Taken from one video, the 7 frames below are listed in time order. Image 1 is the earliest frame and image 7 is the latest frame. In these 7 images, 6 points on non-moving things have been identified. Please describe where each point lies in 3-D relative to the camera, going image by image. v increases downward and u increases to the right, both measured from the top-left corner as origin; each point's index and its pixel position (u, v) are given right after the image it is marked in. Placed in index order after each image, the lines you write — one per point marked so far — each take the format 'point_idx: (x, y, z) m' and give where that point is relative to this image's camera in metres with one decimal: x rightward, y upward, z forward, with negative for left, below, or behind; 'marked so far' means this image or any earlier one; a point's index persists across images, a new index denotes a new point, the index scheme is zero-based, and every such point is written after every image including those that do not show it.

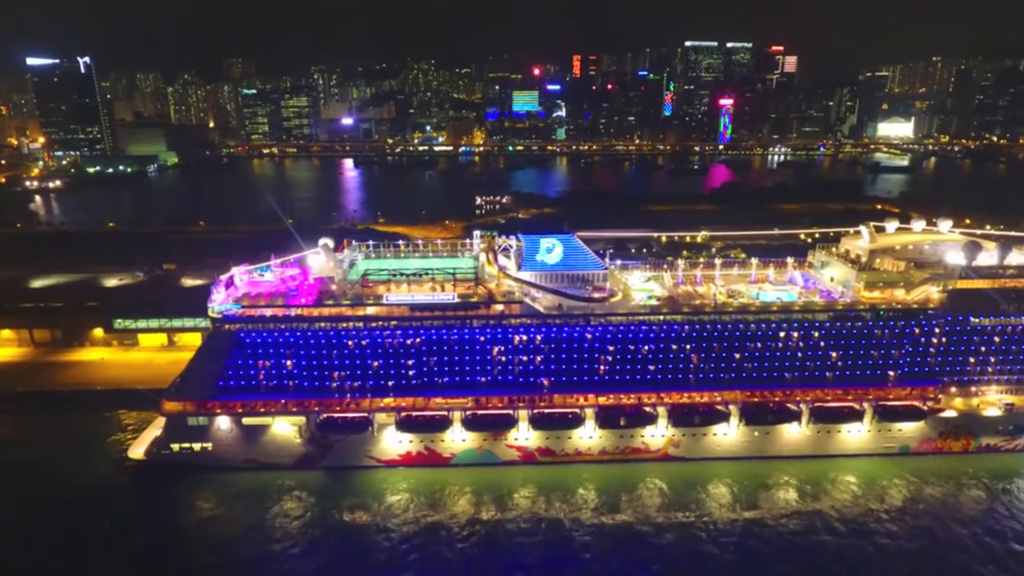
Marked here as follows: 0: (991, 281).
0: (+11.8, +0.2, +15.7) m
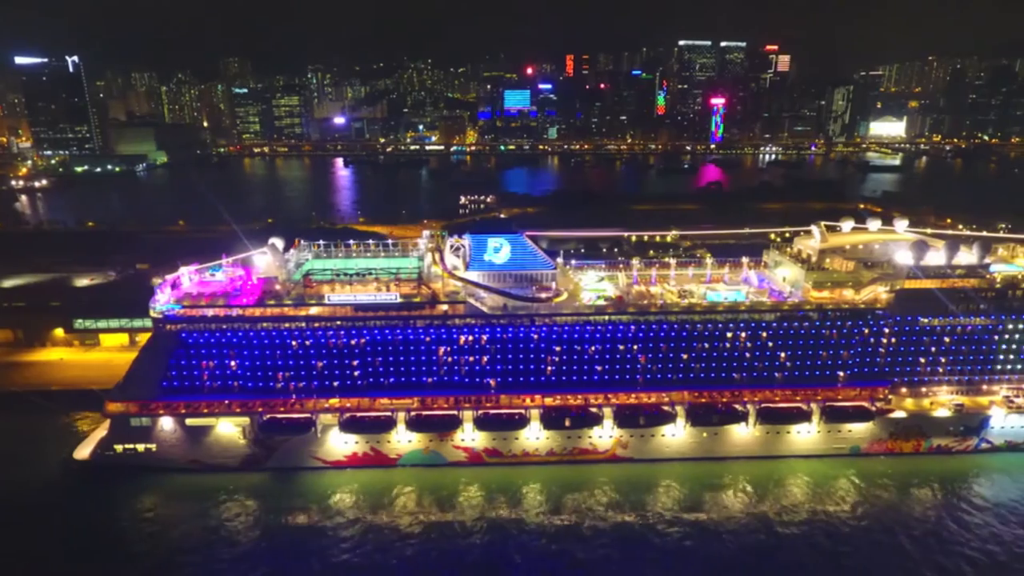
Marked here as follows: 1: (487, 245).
0: (+10.5, +0.2, +15.6) m
1: (-0.7, +1.1, +16.0) m
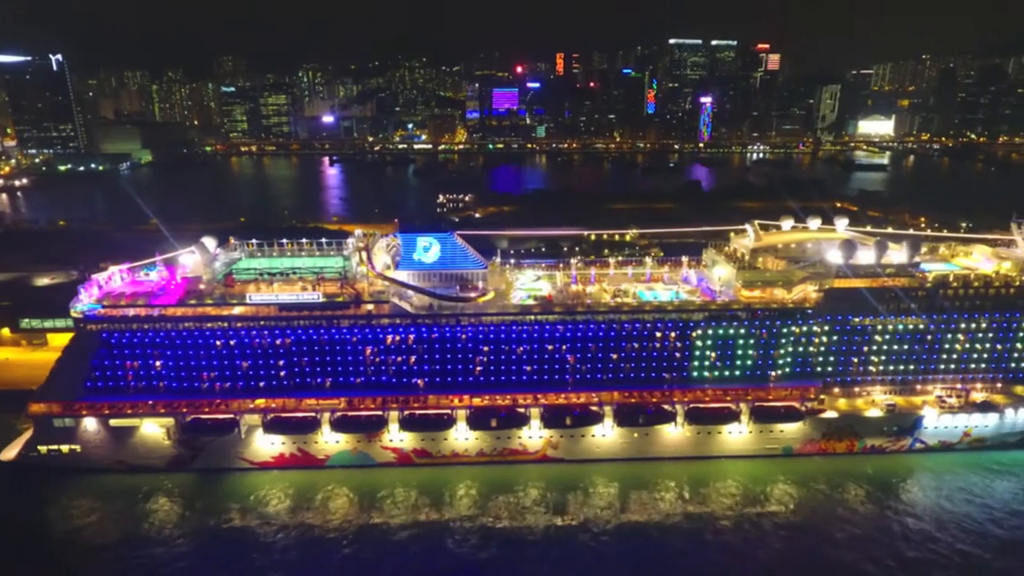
0: (+8.7, +0.2, +15.5) m
1: (-2.4, +1.1, +15.9) m
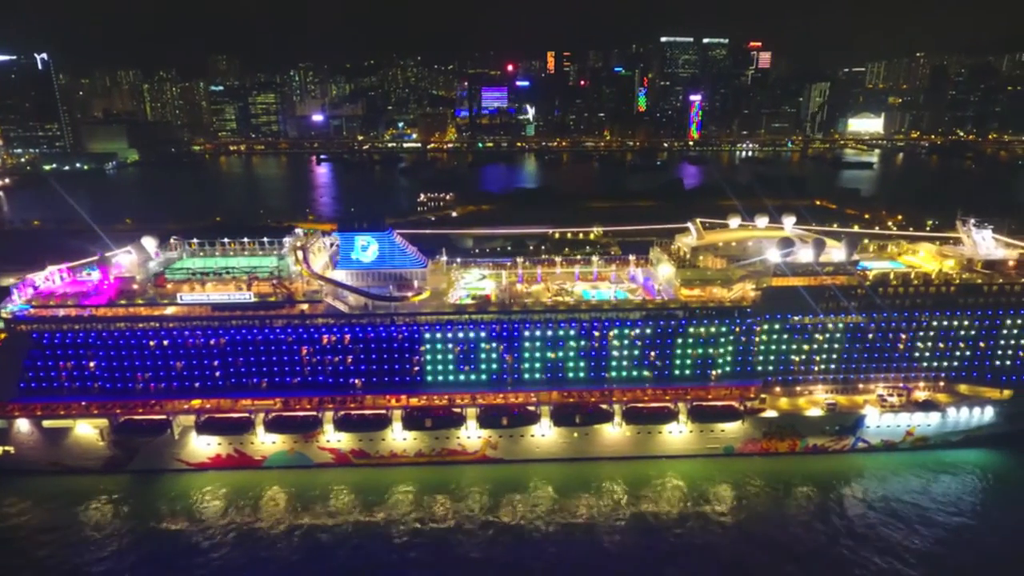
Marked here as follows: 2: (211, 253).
0: (+7.2, +0.2, +15.4) m
1: (-3.9, +1.1, +15.8) m
2: (-8.1, +0.9, +16.9) m
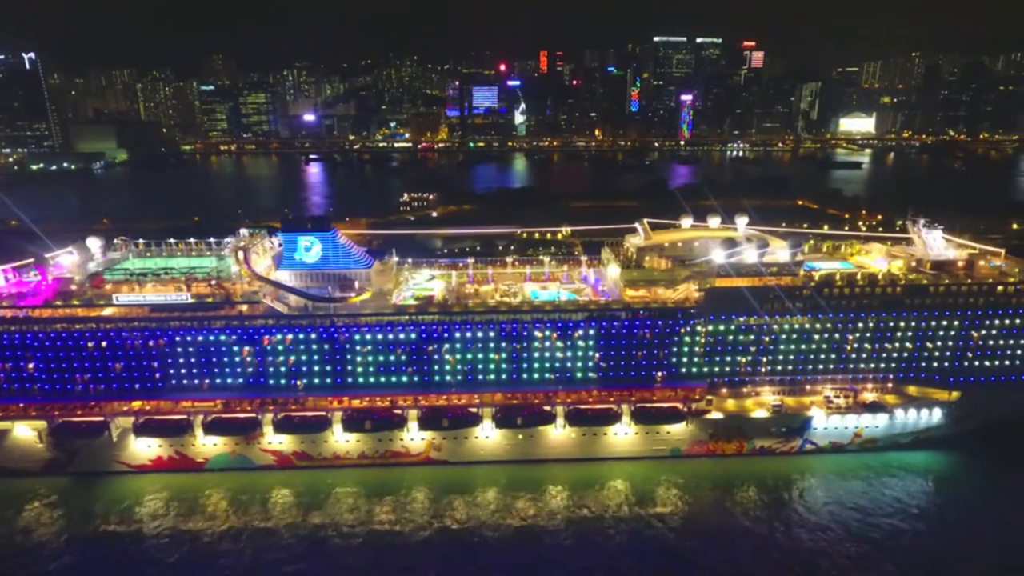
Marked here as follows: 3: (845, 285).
0: (+5.8, +0.2, +15.3) m
1: (-5.3, +1.1, +15.6) m
2: (-9.5, +0.9, +16.8) m
3: (+8.1, +0.1, +15.3) m
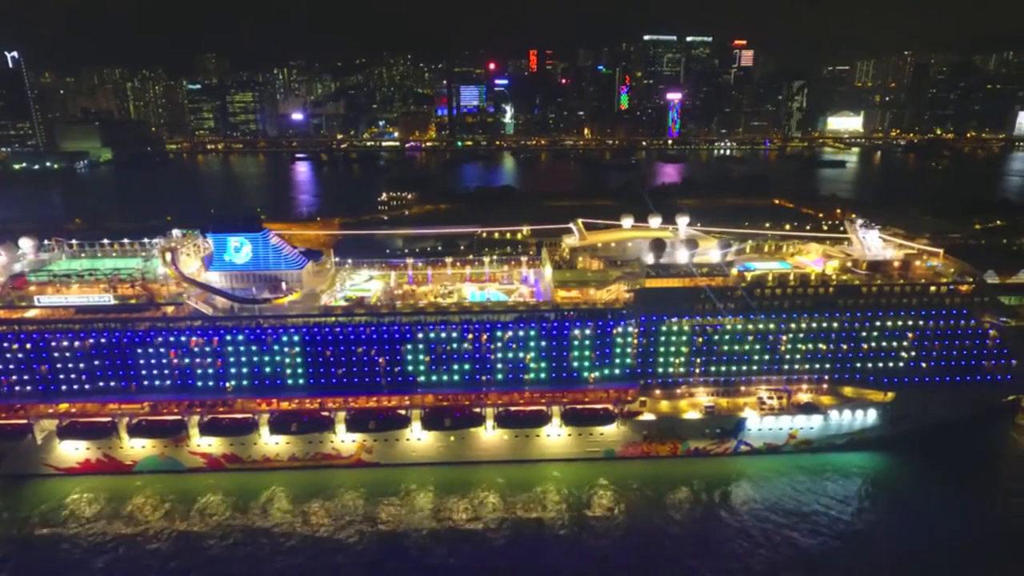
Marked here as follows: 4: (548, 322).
0: (+4.2, +0.2, +15.2) m
1: (-7.0, +1.1, +15.5) m
2: (-11.1, +0.9, +16.7) m
3: (+6.4, +0.1, +15.2) m
4: (+0.9, -0.8, +15.0) m
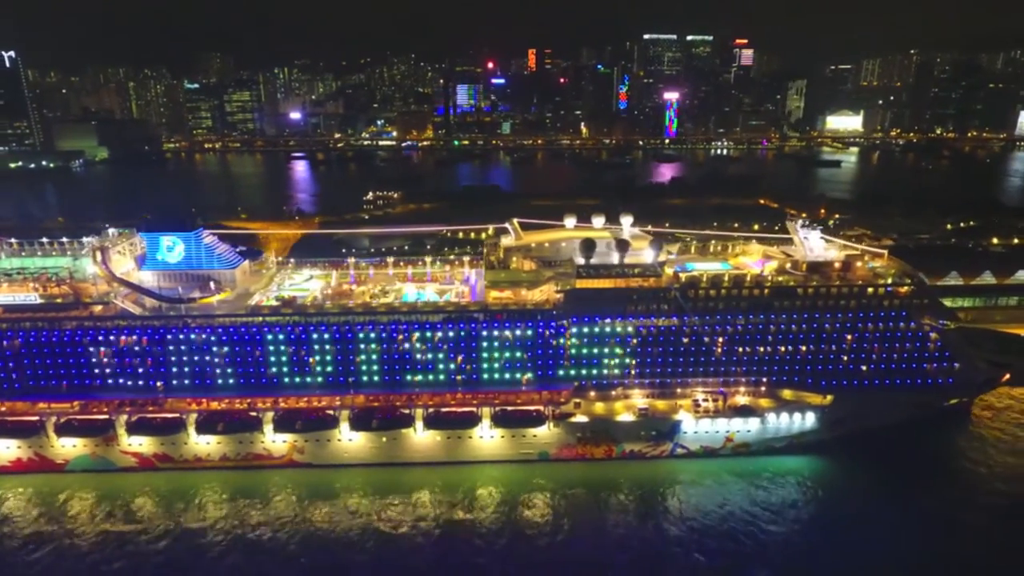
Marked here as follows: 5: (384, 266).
0: (+2.5, +0.2, +15.0) m
1: (-8.6, +1.1, +15.5) m
2: (-12.7, +0.9, +16.7) m
3: (+4.8, 0.0, +15.0) m
4: (-0.7, -0.8, +14.9) m
5: (-3.6, +0.6, +17.7) m
